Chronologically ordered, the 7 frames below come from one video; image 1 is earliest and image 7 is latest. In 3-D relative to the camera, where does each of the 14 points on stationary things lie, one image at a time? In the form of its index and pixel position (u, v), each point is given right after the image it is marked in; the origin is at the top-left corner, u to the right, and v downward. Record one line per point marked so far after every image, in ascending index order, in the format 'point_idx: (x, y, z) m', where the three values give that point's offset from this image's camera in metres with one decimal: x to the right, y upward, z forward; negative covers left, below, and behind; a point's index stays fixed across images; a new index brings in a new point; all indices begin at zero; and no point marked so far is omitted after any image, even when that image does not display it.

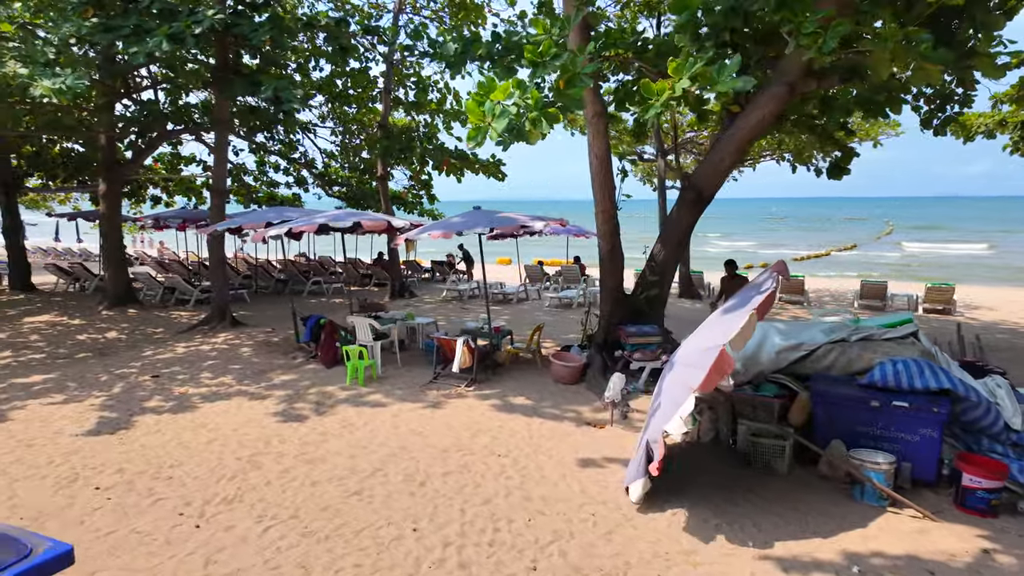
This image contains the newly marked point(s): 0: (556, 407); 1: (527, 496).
0: (+0.5, -1.3, +6.5) m
1: (+0.1, -1.6, +4.4) m
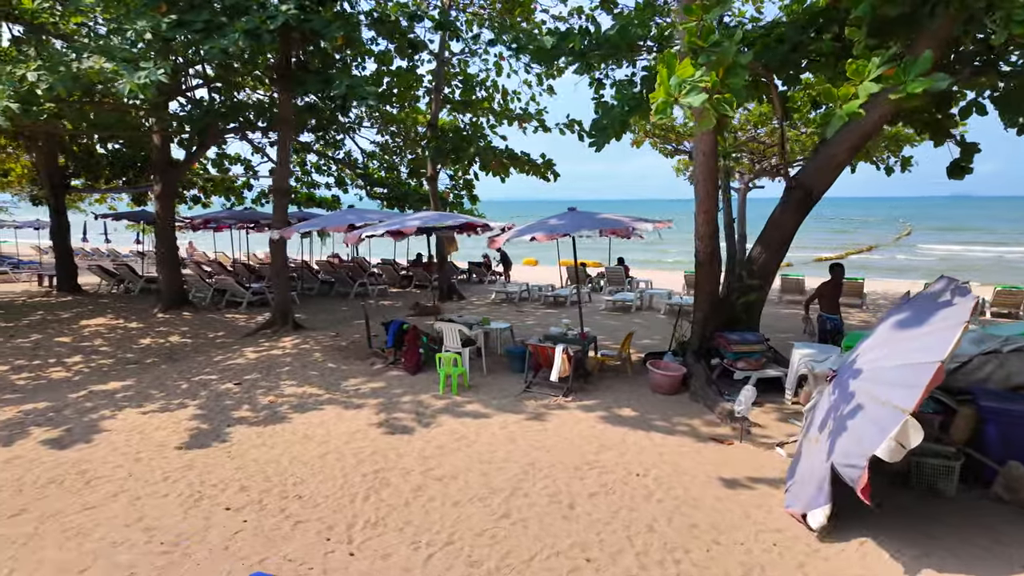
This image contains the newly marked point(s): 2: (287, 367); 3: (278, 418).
0: (+1.7, -1.4, +6.2) m
1: (+1.3, -1.6, +4.1) m
2: (-3.1, -1.1, +8.1) m
3: (-2.4, -1.4, +6.2) m
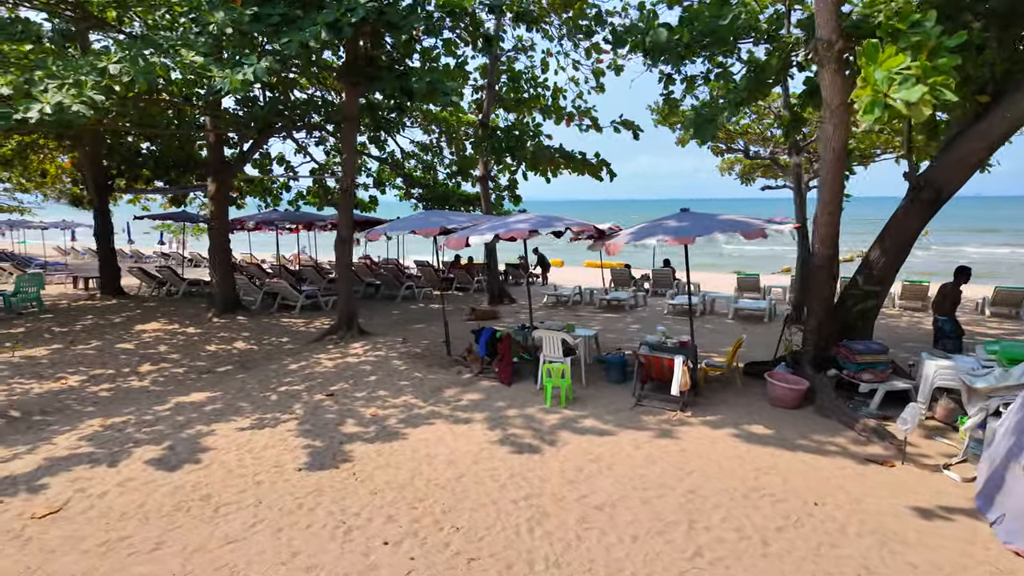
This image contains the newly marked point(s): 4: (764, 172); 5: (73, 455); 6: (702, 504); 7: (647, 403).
0: (+2.9, -1.5, +5.7) m
1: (+2.5, -1.7, +3.6) m
2: (-1.9, -1.2, +7.7) m
3: (-1.2, -1.4, +5.8) m
4: (+7.8, +3.4, +17.5) m
5: (-3.9, -1.5, +5.2) m
6: (+1.4, -1.6, +4.3) m
7: (+1.5, -1.3, +6.5) m
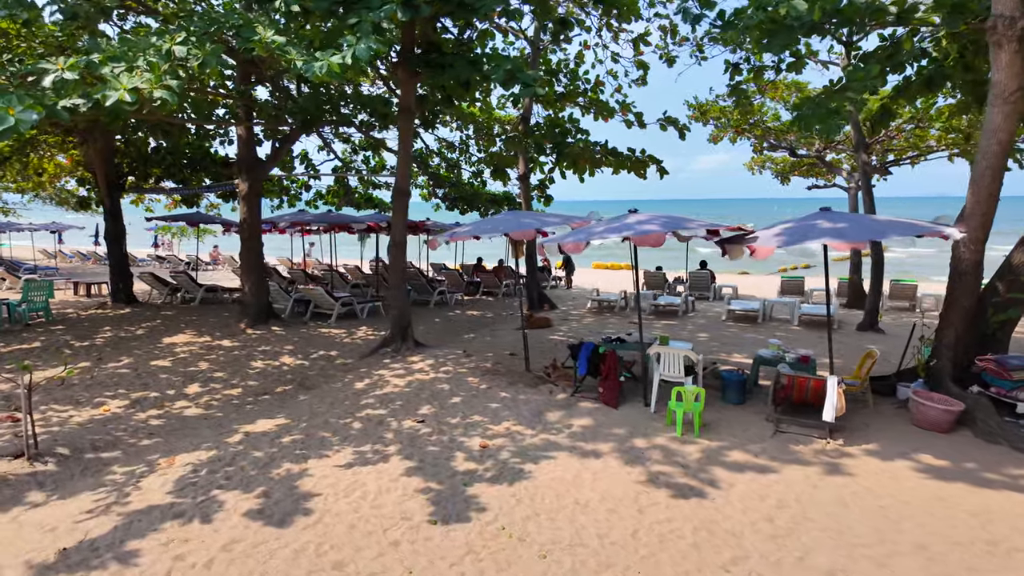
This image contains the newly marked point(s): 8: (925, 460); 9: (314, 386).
0: (+4.1, -1.6, +5.0) m
1: (+3.8, -1.8, +2.9) m
2: (-0.7, -1.3, +6.9) m
3: (0.0, -1.6, +4.9) m
4: (+8.7, +3.4, +16.9) m
5: (-2.7, -1.6, +4.3) m
6: (+2.7, -1.7, +3.6) m
7: (+2.7, -1.4, +5.8) m
8: (+3.7, -1.5, +5.2) m
9: (-2.5, -1.3, +7.5) m
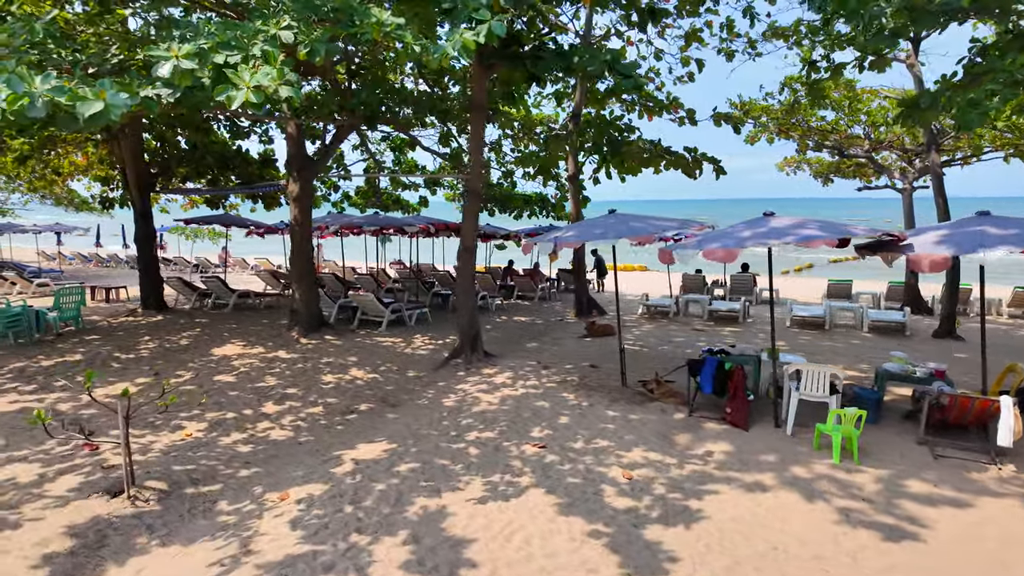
0: (+5.4, -1.7, +4.6) m
1: (+5.1, -1.9, +2.5) m
2: (+0.5, -1.4, +6.4) m
3: (+1.3, -1.7, +4.4) m
4: (+9.8, +3.3, +16.5) m
5: (-1.4, -1.8, +3.7) m
6: (+3.9, -1.8, +3.1) m
7: (+4.0, -1.5, +5.3) m
8: (+4.9, -1.6, +4.8) m
9: (-1.3, -1.4, +6.9) m
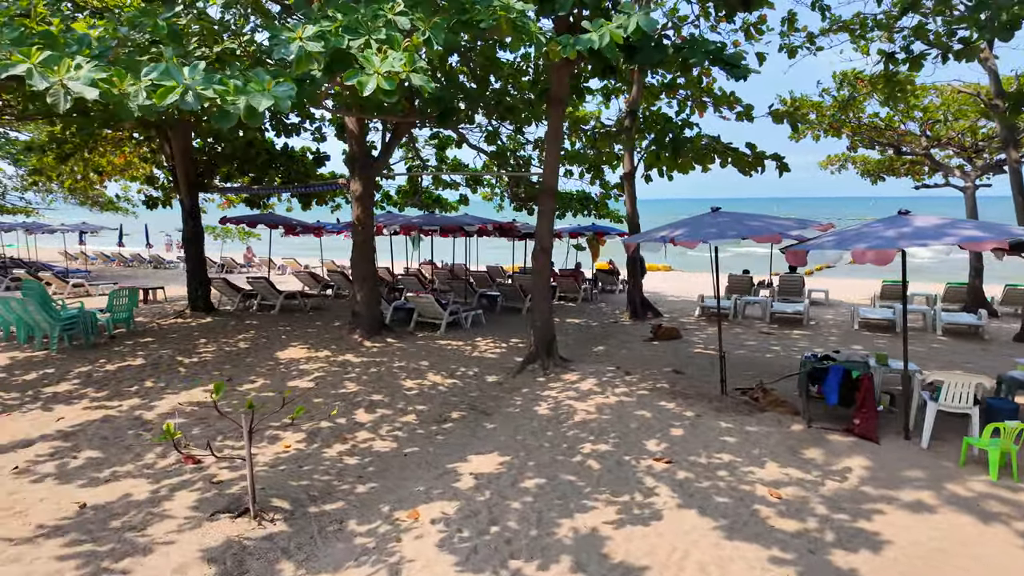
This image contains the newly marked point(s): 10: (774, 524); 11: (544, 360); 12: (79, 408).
0: (+6.5, -1.7, +4.2) m
1: (+6.1, -1.9, +2.1) m
2: (+1.7, -1.4, +6.0) m
3: (+2.4, -1.7, +4.1) m
4: (+11.0, +3.2, +16.1) m
5: (-0.3, -1.8, +3.4) m
6: (+5.0, -1.8, +2.7) m
7: (+5.1, -1.5, +4.9) m
8: (+6.0, -1.7, +4.4) m
9: (-0.2, -1.4, +6.6) m
10: (+1.9, -1.7, +4.2) m
11: (+0.5, -1.0, +8.4) m
12: (-4.8, -1.3, +6.4) m
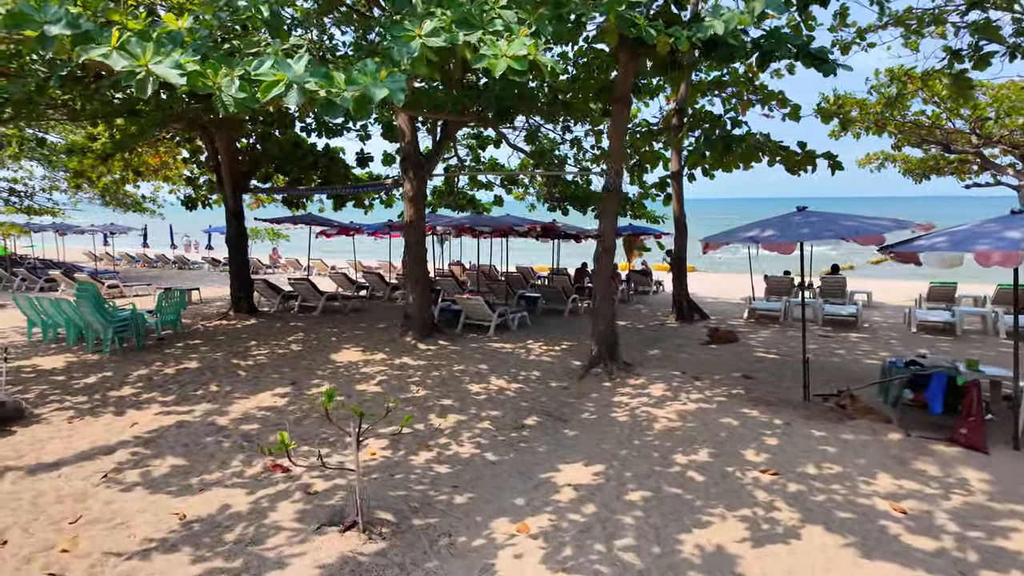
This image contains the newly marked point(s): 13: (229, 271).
0: (+7.3, -1.7, +3.9) m
1: (+6.9, -2.0, +1.8) m
2: (+2.5, -1.5, +5.8) m
3: (+3.2, -1.7, +3.8) m
4: (+12.0, +3.2, +15.7) m
5: (+0.5, -1.8, +3.2) m
6: (+5.8, -1.9, +2.4) m
7: (+5.9, -1.6, +4.7) m
8: (+6.8, -1.7, +4.1) m
9: (+0.6, -1.4, +6.4) m
10: (+2.7, -1.7, +3.9) m
11: (+1.4, -1.1, +8.2) m
12: (-3.9, -1.3, +6.3) m
13: (-5.9, +0.3, +12.2) m
